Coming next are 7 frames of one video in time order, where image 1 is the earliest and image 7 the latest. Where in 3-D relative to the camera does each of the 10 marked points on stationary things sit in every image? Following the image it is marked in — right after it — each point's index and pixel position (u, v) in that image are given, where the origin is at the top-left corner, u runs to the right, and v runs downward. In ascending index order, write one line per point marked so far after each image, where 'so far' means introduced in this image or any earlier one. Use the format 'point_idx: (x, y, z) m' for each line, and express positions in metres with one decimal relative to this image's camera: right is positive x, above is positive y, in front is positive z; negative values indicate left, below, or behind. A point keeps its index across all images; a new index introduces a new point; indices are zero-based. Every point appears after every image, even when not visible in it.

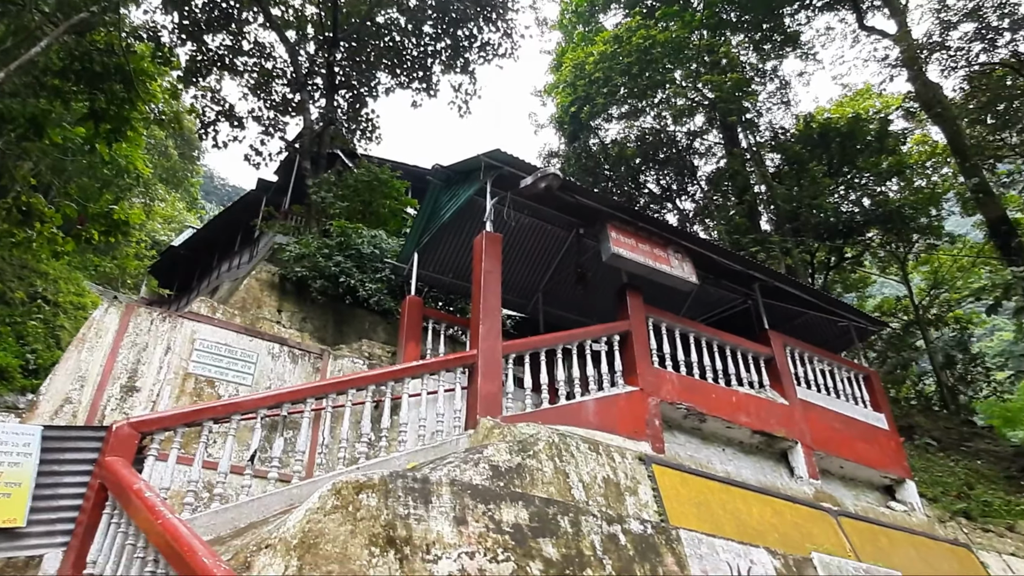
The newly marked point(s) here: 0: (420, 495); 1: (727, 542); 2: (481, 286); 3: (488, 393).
0: (-0.7, -1.5, +5.1) m
1: (+2.1, -2.6, +6.9) m
2: (-0.4, 0.0, +9.0) m
3: (-0.3, -1.2, +8.1) m
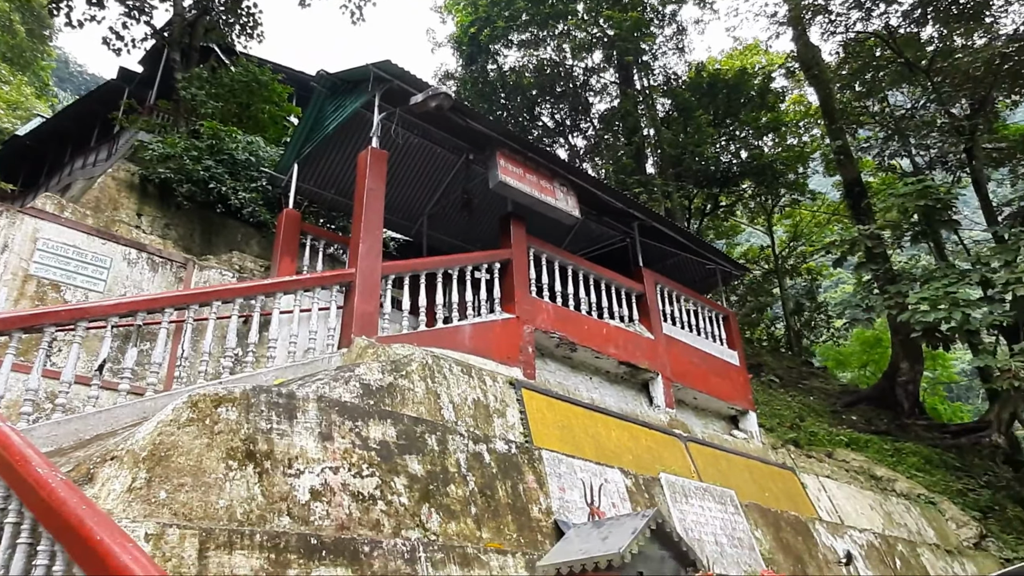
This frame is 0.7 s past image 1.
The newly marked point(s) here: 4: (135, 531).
0: (-1.7, -0.9, +5.0) m
1: (+0.8, -1.9, +7.3) m
2: (-1.9, +1.1, +8.7) m
3: (-1.7, -0.3, +7.9) m
4: (-2.0, -1.3, +3.7) m
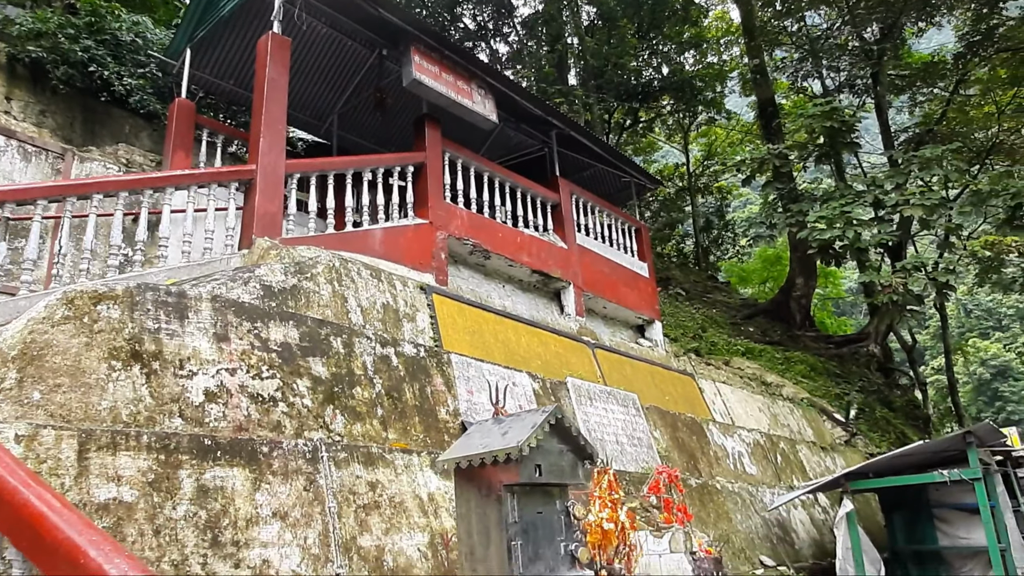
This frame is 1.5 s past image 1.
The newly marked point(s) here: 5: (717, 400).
0: (-2.3, -0.1, +4.7) m
1: (-0.2, -0.9, +7.4) m
2: (-2.9, +2.3, +8.1) m
3: (-2.7, +0.8, +7.5) m
4: (-2.5, -0.7, +3.4) m
5: (+3.7, -2.1, +12.5) m
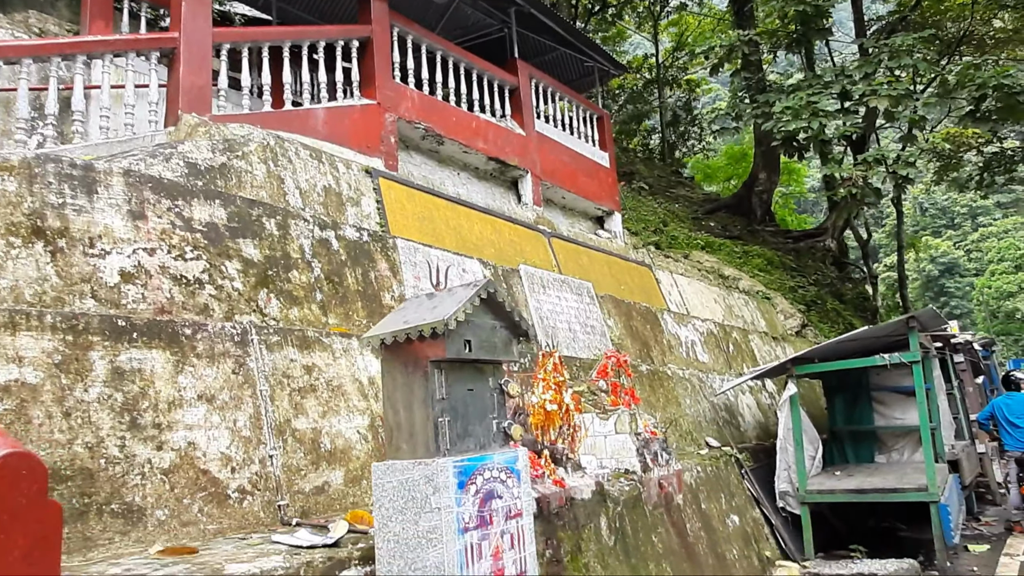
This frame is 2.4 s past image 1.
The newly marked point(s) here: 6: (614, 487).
0: (-2.7, +0.7, +4.3) m
1: (-0.7, +0.4, +7.1) m
2: (-3.5, +3.6, +7.3) m
3: (-3.2, +2.1, +6.9) m
4: (-2.9, -0.1, +3.1) m
5: (+3.0, -0.1, +12.5) m
6: (+0.8, -1.5, +5.3) m
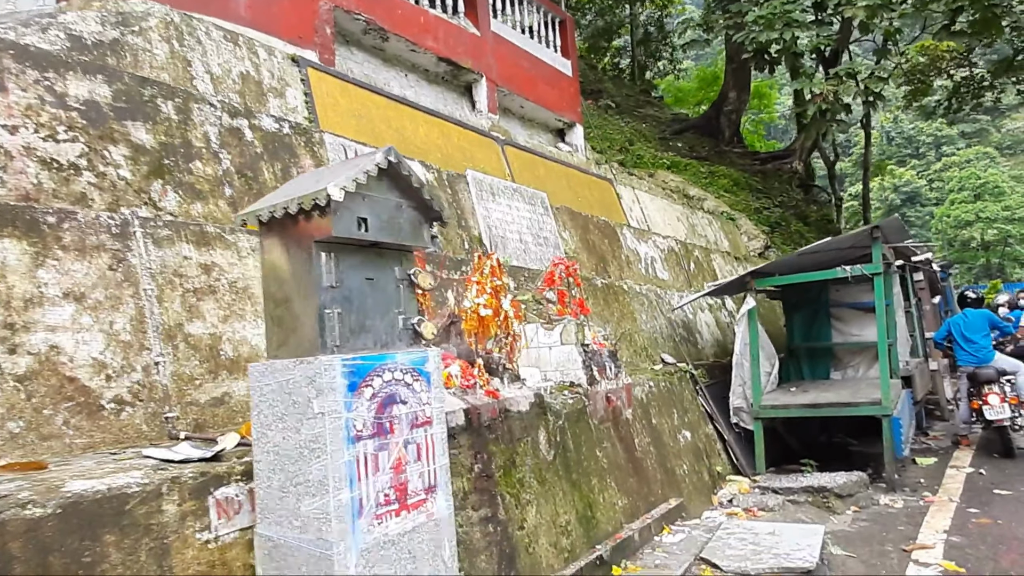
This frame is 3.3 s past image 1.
0: (-3.1, +1.3, +3.6) m
1: (-1.3, +1.3, +6.5) m
2: (-4.0, +4.5, +6.2) m
3: (-3.7, +2.9, +6.0) m
4: (-3.2, +0.4, +2.4) m
5: (+2.2, +1.4, +12.1) m
6: (+0.3, -0.8, +4.9) m
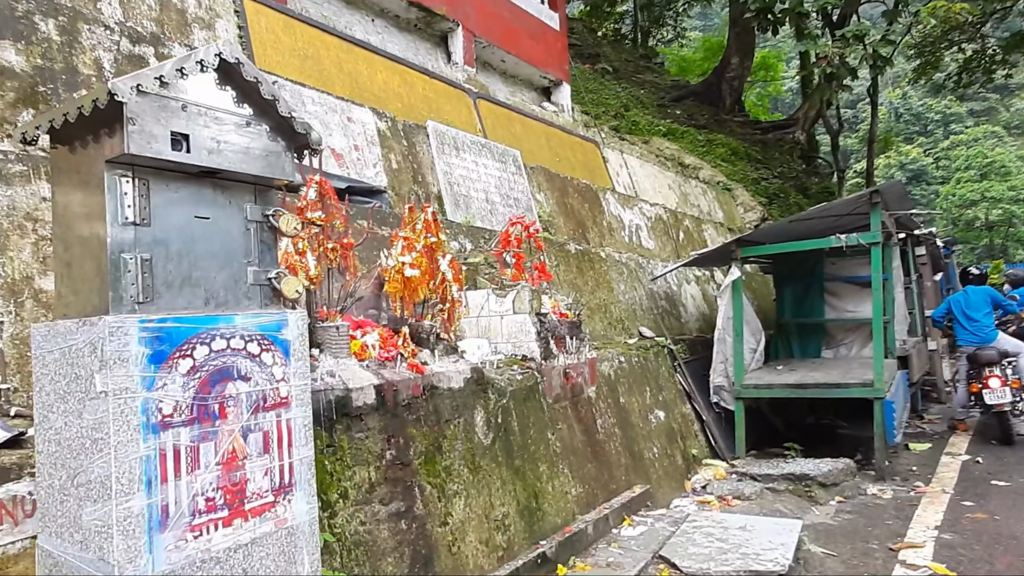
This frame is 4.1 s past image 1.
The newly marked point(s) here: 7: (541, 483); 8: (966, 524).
0: (-3.5, +1.5, +2.9) m
1: (-1.6, +1.6, +5.8) m
2: (-4.3, +4.9, +5.4) m
3: (-4.1, +3.3, +5.3) m
4: (-3.6, +0.6, +1.8) m
5: (+1.8, +1.9, +11.4) m
6: (-0.1, -0.6, +4.3) m
7: (+0.2, -1.2, +4.3) m
8: (+3.5, -1.8, +5.3) m
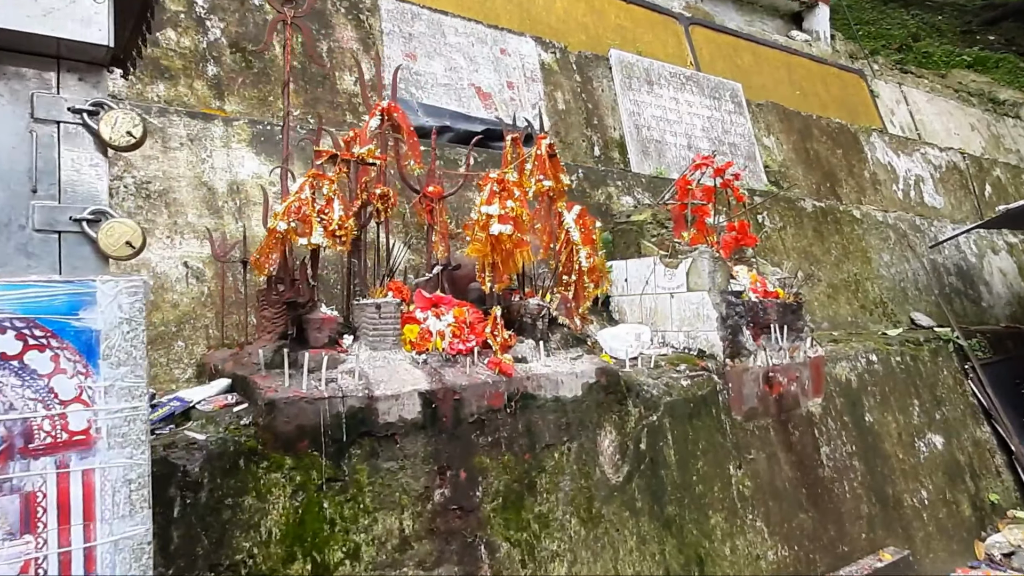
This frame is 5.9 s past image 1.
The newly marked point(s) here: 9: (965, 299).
0: (-3.1, +1.7, +2.8) m
1: (-0.2, +1.9, +4.9) m
2: (-2.9, +5.1, +5.3) m
3: (-2.7, +3.6, +5.2) m
4: (-3.6, +0.7, +1.9) m
5: (+5.0, +2.3, +8.8) m
6: (+0.6, -0.4, +3.0) m
7: (+0.8, -1.1, +2.9) m
8: (+4.3, -1.7, +2.6) m
9: (+4.1, -0.1, +6.2) m
